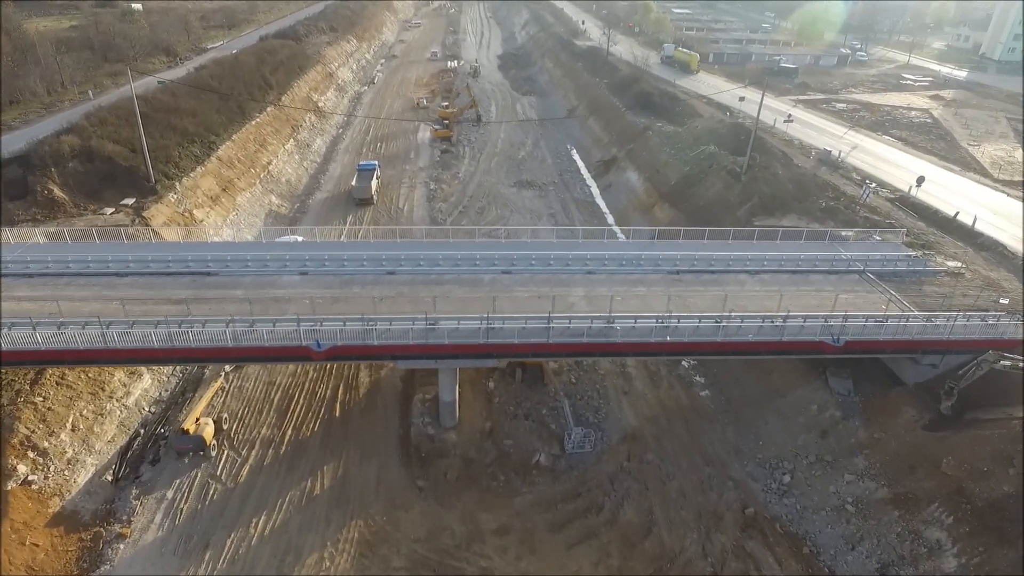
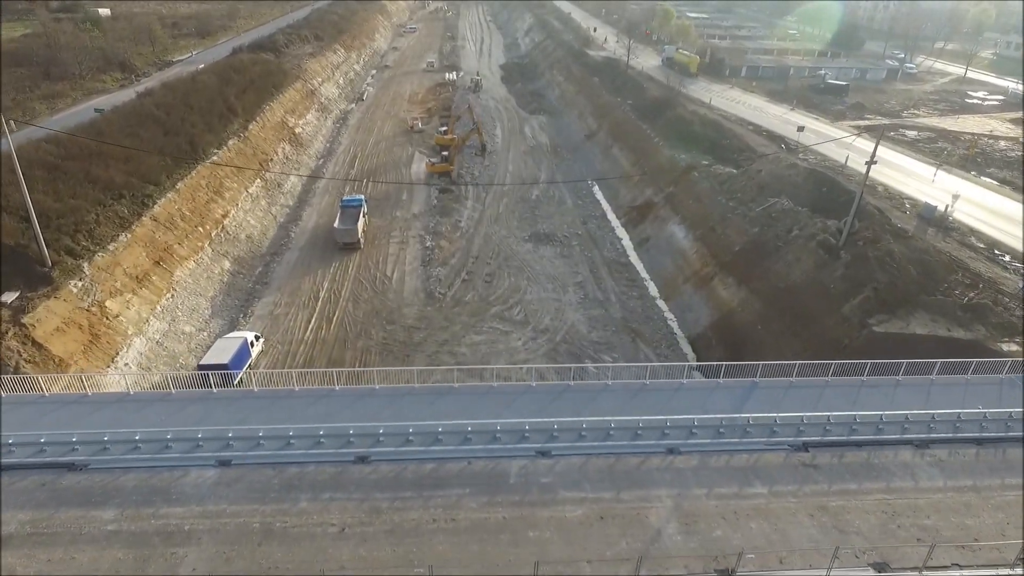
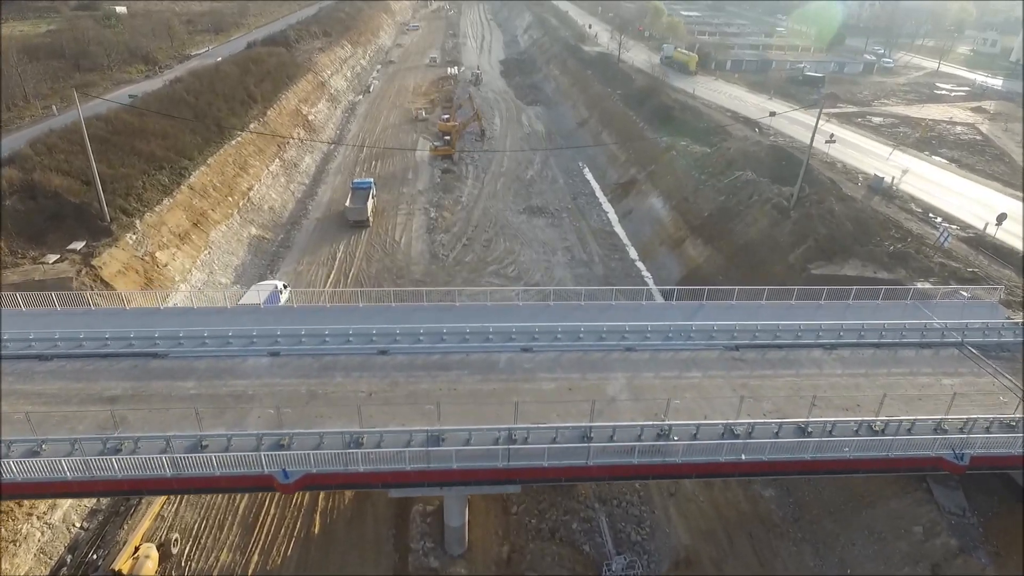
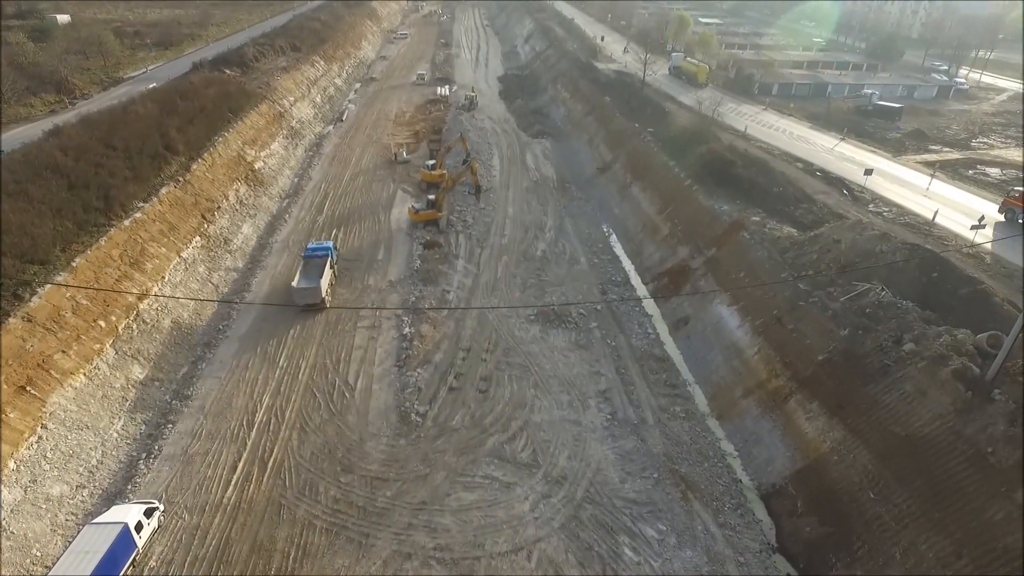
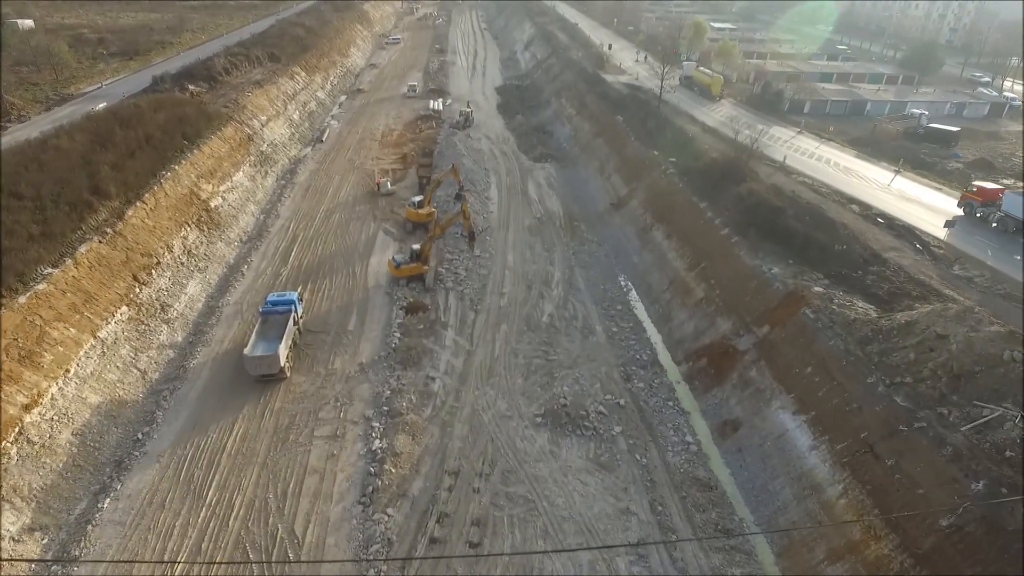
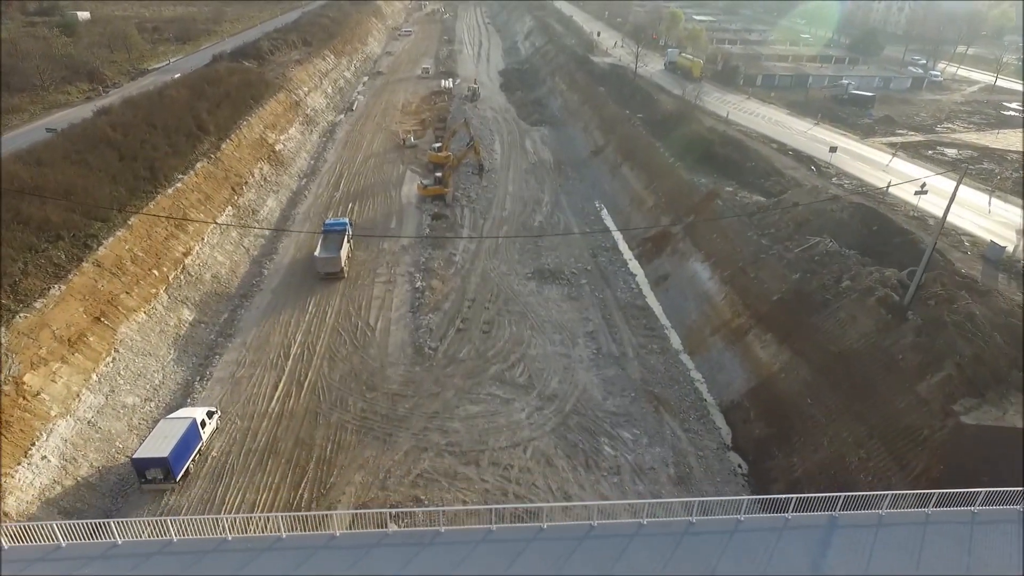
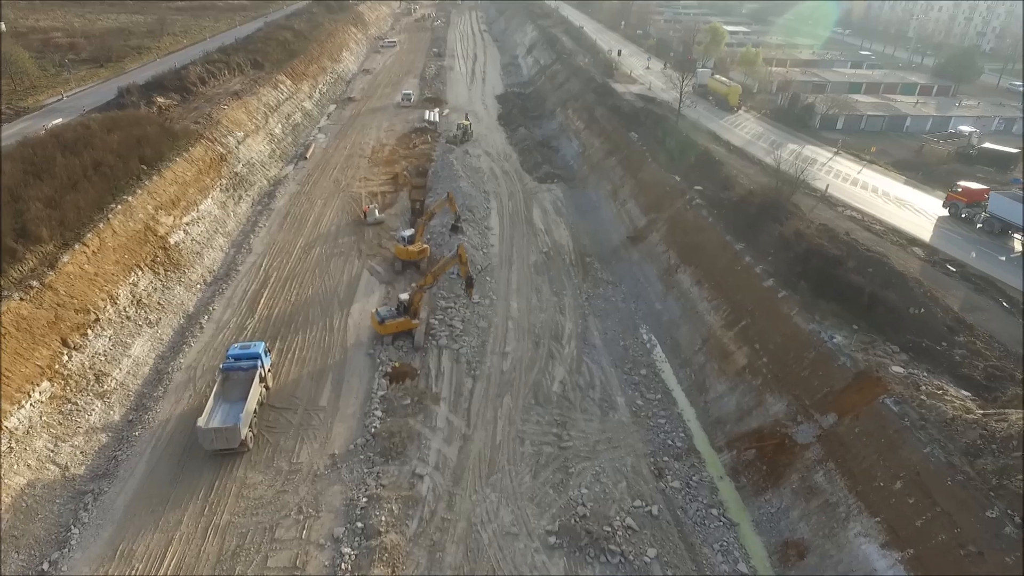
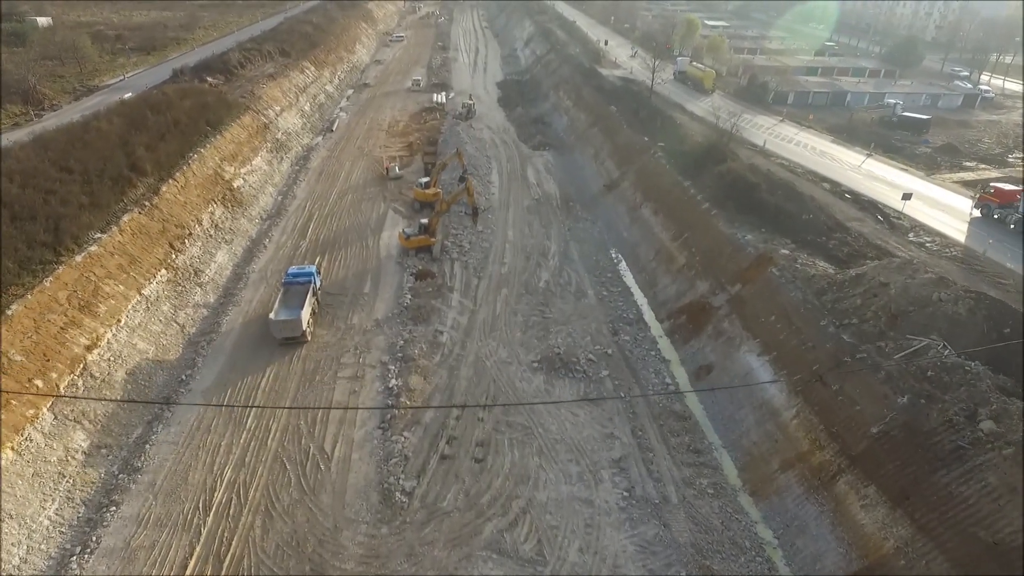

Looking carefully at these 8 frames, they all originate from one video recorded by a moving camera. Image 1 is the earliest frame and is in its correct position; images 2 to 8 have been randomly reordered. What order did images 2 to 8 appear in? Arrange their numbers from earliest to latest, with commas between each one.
3, 2, 6, 4, 8, 5, 7
